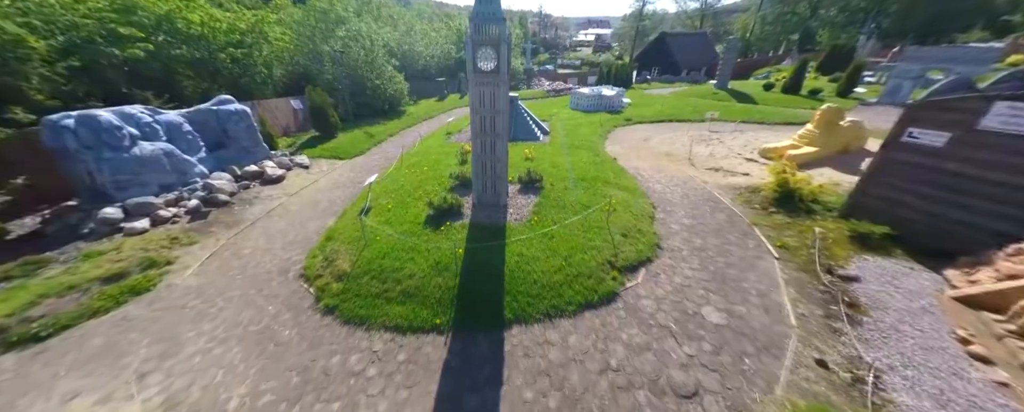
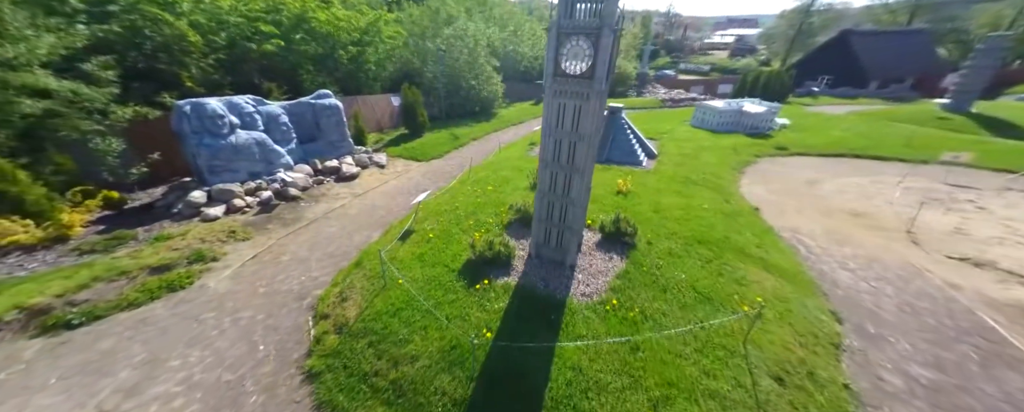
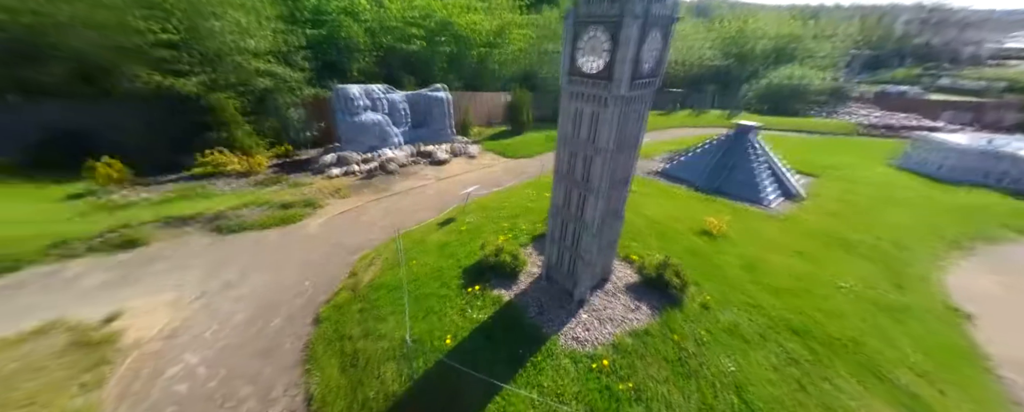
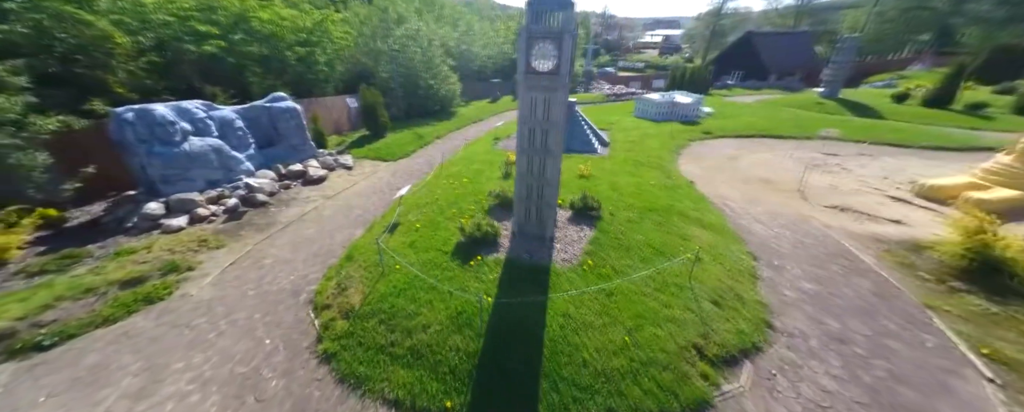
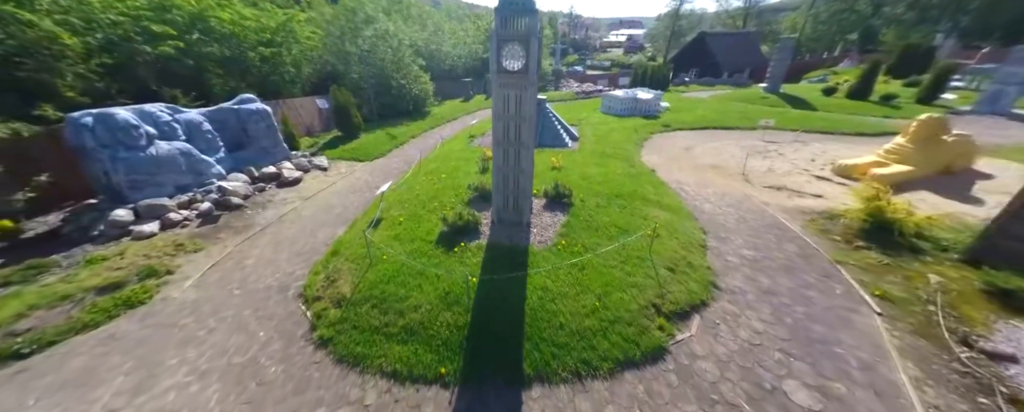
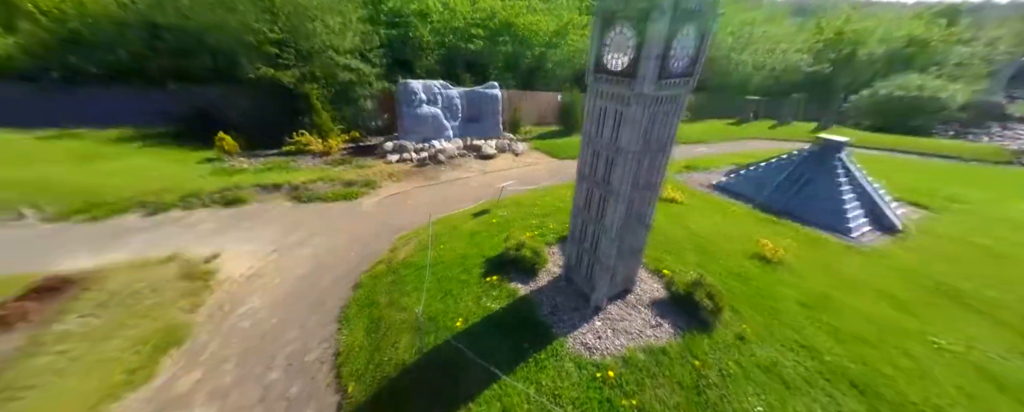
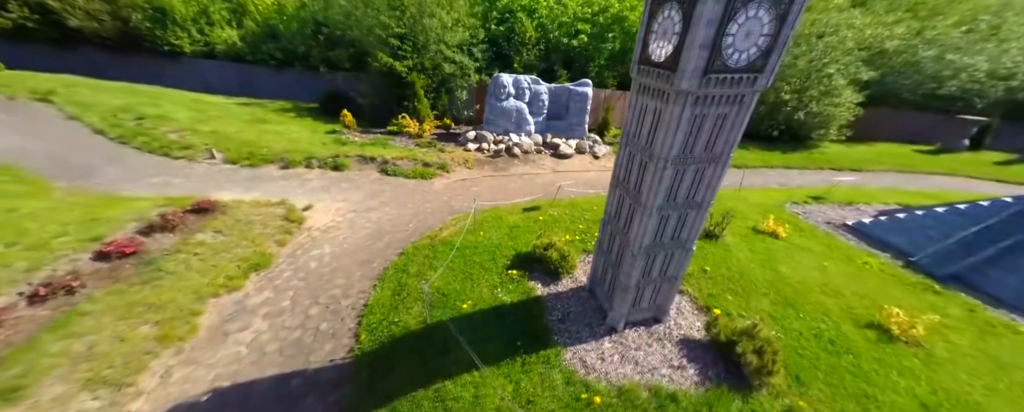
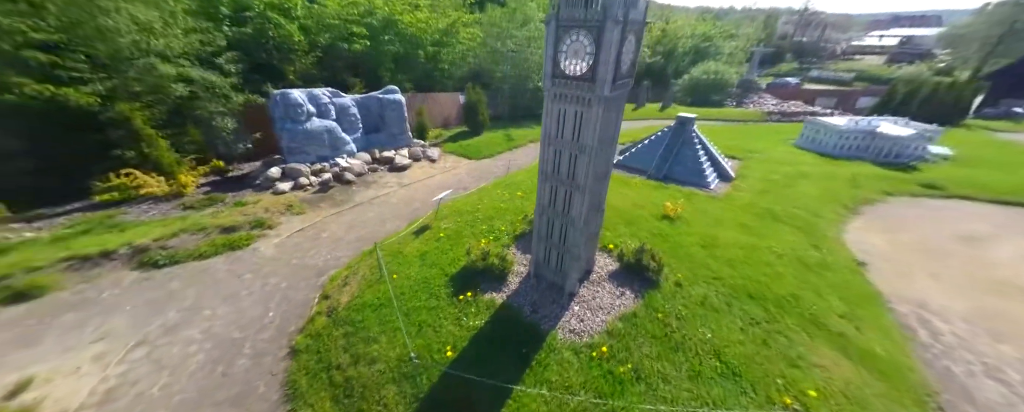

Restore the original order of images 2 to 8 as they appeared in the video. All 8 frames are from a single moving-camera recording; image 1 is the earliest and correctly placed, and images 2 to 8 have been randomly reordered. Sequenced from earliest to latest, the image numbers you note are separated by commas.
5, 4, 2, 8, 3, 6, 7
